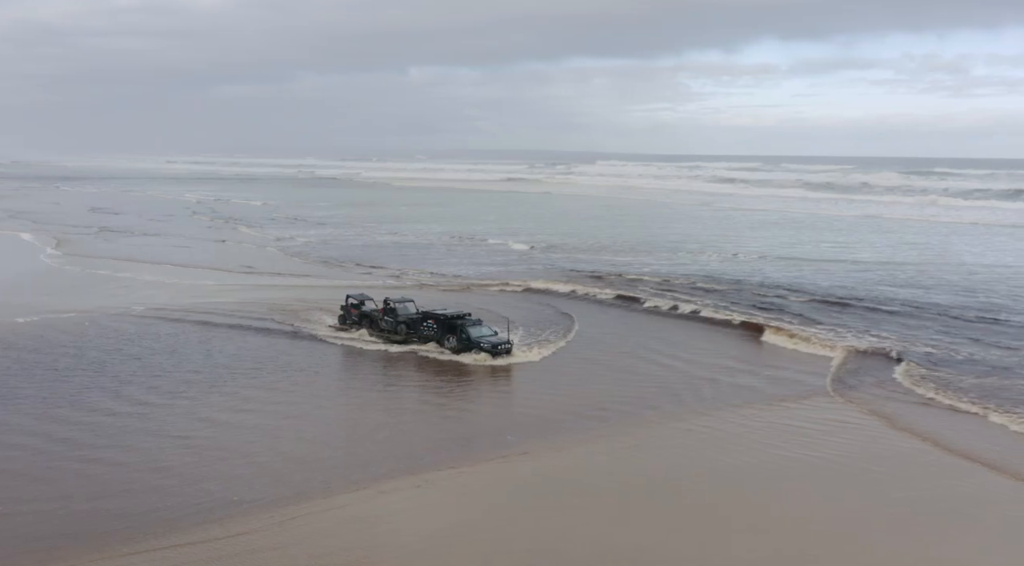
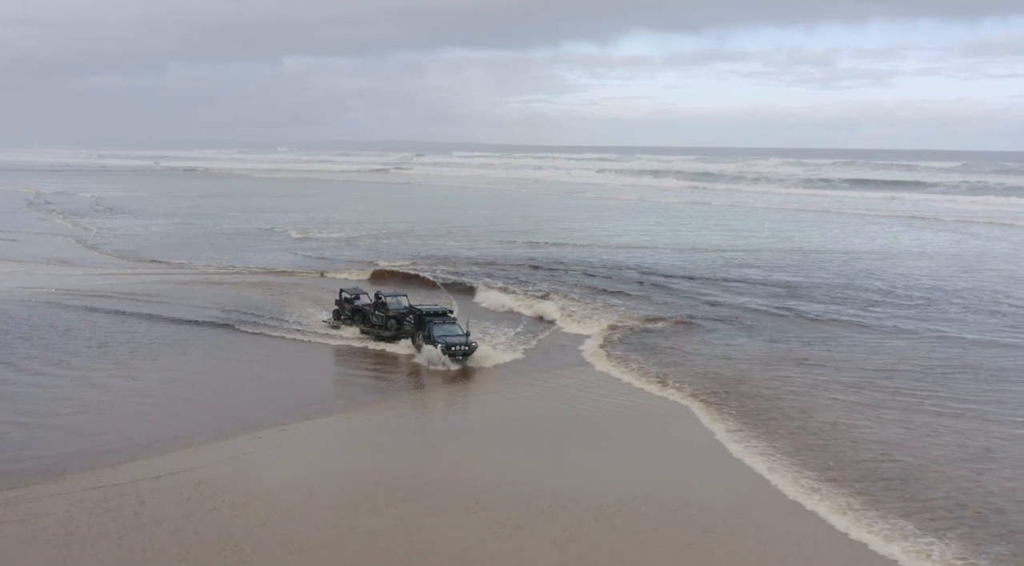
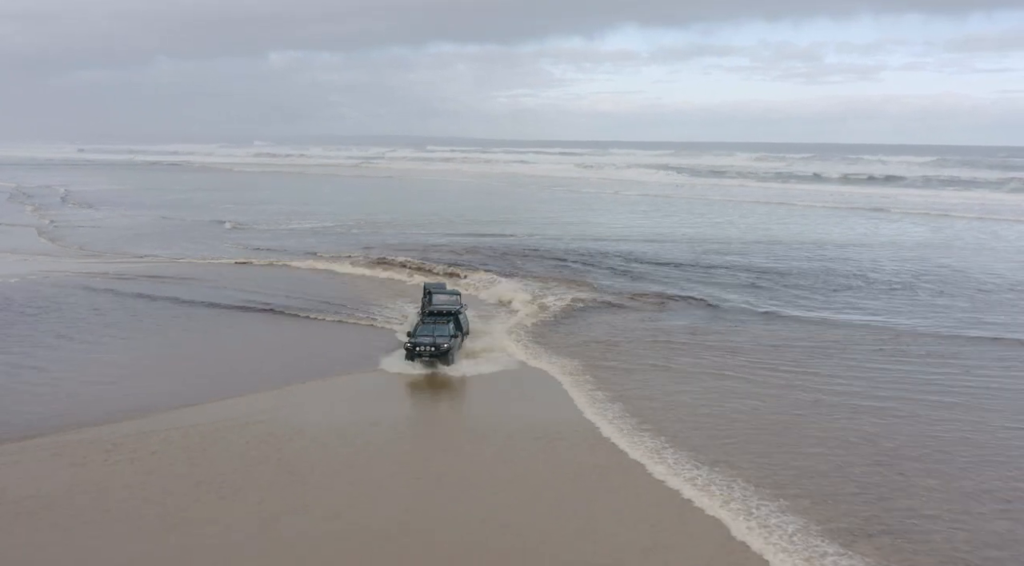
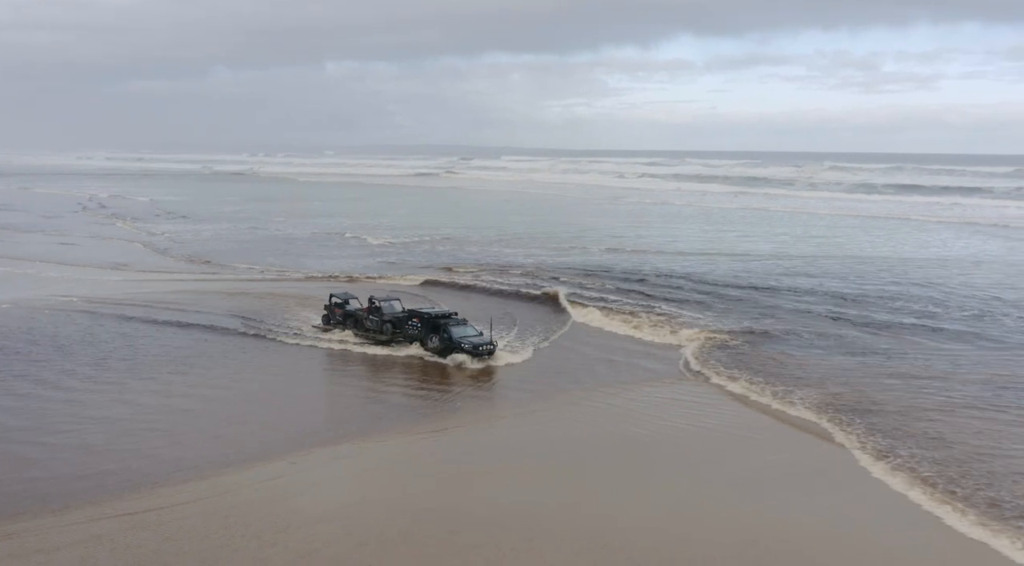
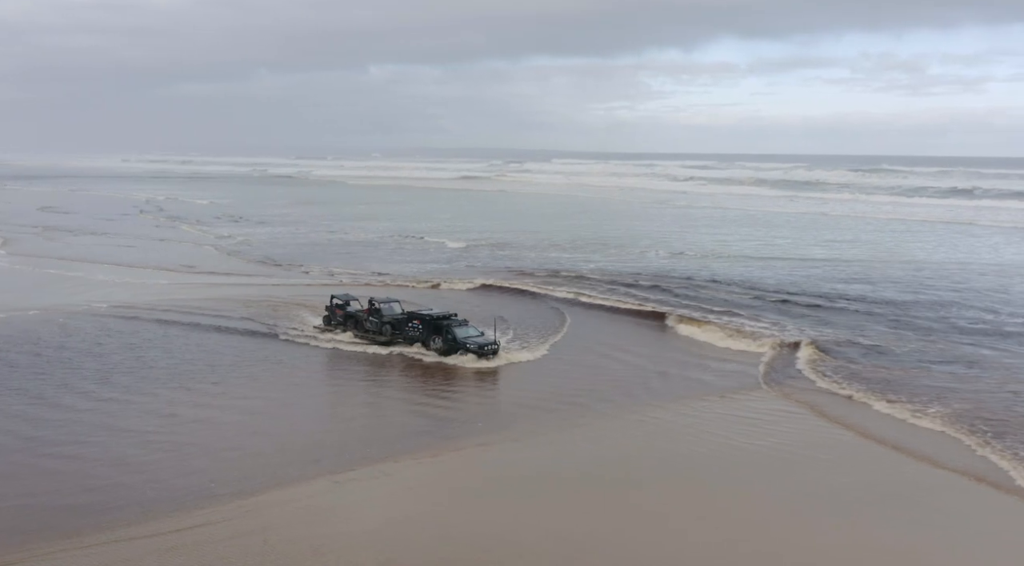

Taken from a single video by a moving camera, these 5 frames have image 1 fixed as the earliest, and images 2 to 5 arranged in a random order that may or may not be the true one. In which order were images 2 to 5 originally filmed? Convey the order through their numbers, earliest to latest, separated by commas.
5, 4, 2, 3
